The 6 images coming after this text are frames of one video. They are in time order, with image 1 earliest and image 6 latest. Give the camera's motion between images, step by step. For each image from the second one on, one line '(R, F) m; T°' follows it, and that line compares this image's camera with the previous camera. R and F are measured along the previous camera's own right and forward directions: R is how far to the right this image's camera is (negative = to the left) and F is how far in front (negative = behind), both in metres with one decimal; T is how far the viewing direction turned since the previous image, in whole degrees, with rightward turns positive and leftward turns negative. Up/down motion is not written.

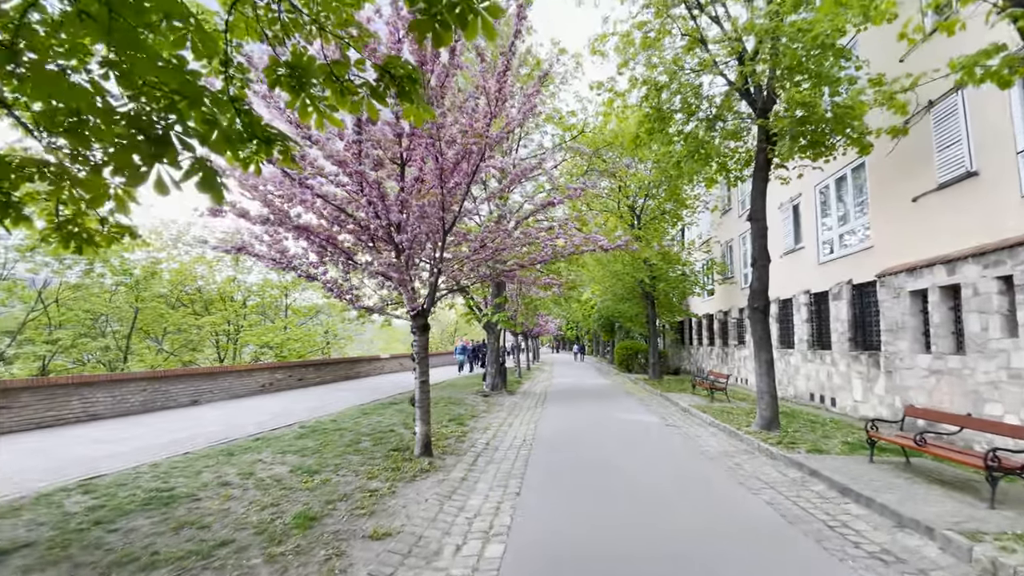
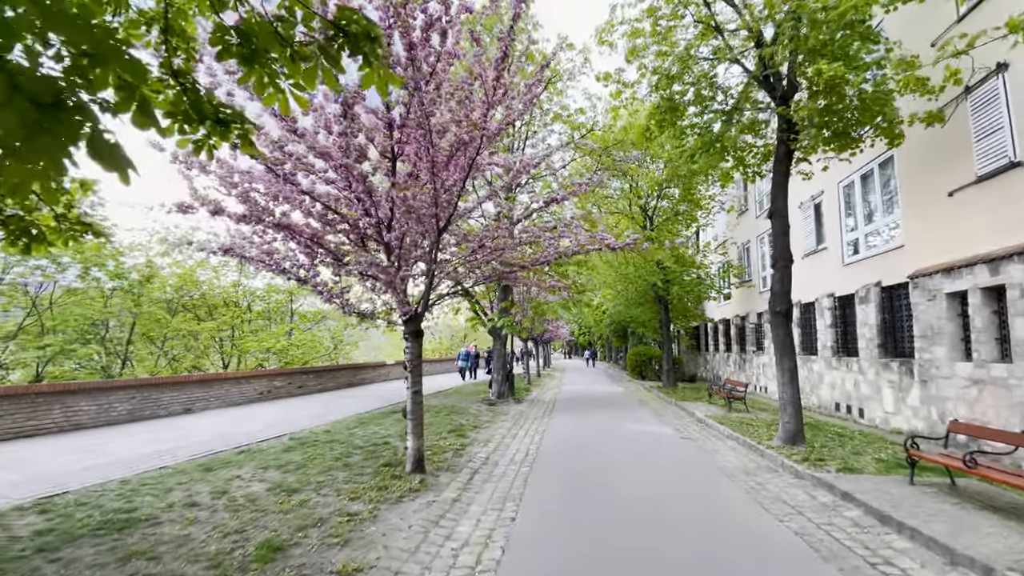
(+0.2, +0.6) m; -2°
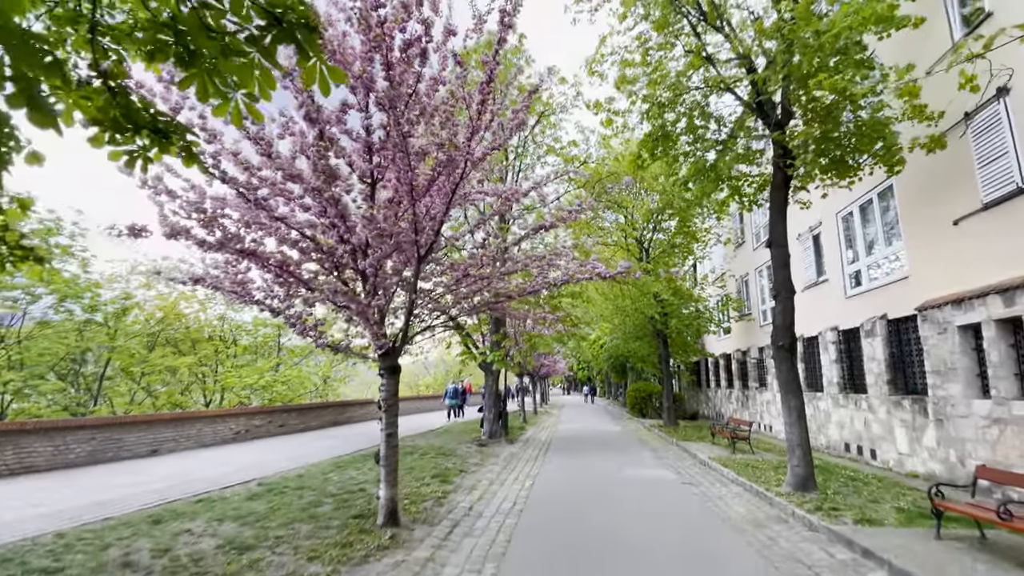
(+0.2, +0.5) m; 0°
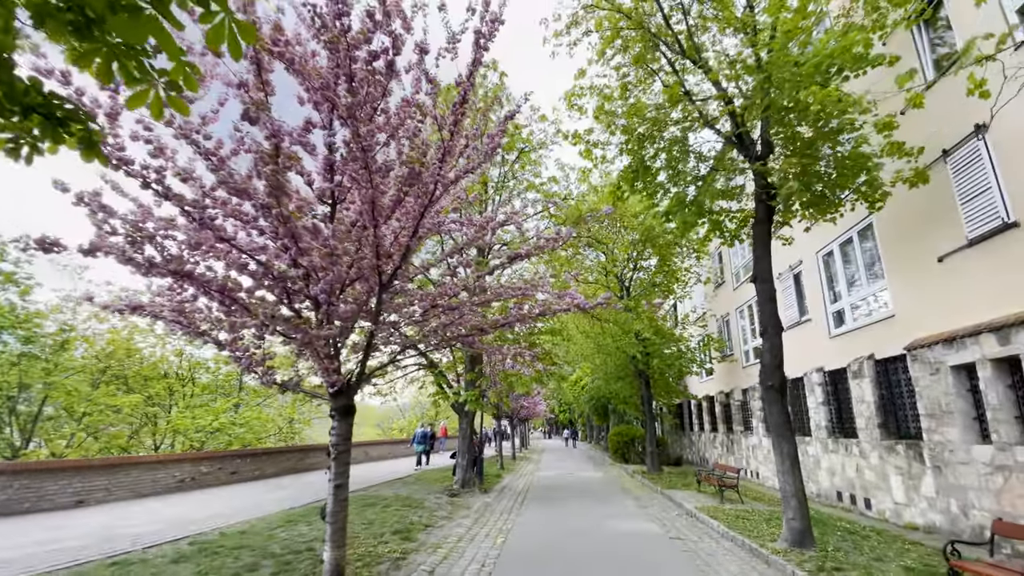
(+0.1, +0.5) m; +2°
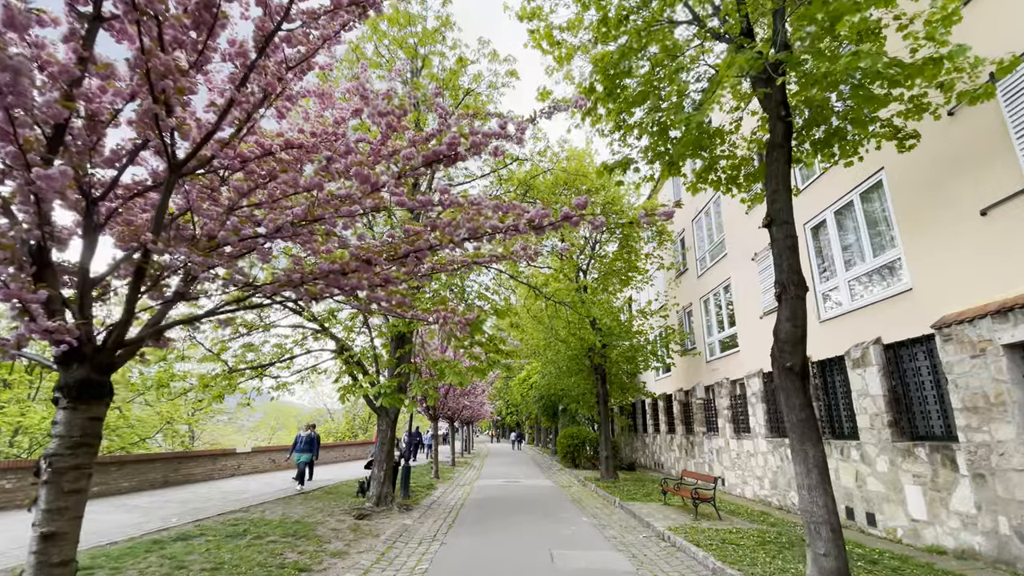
(+0.3, +2.5) m; +6°
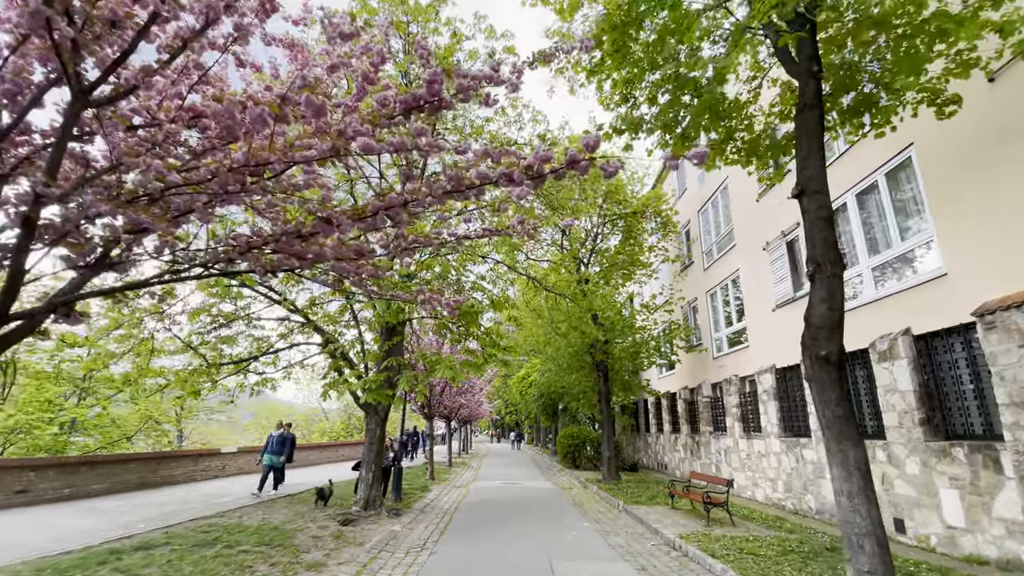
(0.0, +0.7) m; 0°
